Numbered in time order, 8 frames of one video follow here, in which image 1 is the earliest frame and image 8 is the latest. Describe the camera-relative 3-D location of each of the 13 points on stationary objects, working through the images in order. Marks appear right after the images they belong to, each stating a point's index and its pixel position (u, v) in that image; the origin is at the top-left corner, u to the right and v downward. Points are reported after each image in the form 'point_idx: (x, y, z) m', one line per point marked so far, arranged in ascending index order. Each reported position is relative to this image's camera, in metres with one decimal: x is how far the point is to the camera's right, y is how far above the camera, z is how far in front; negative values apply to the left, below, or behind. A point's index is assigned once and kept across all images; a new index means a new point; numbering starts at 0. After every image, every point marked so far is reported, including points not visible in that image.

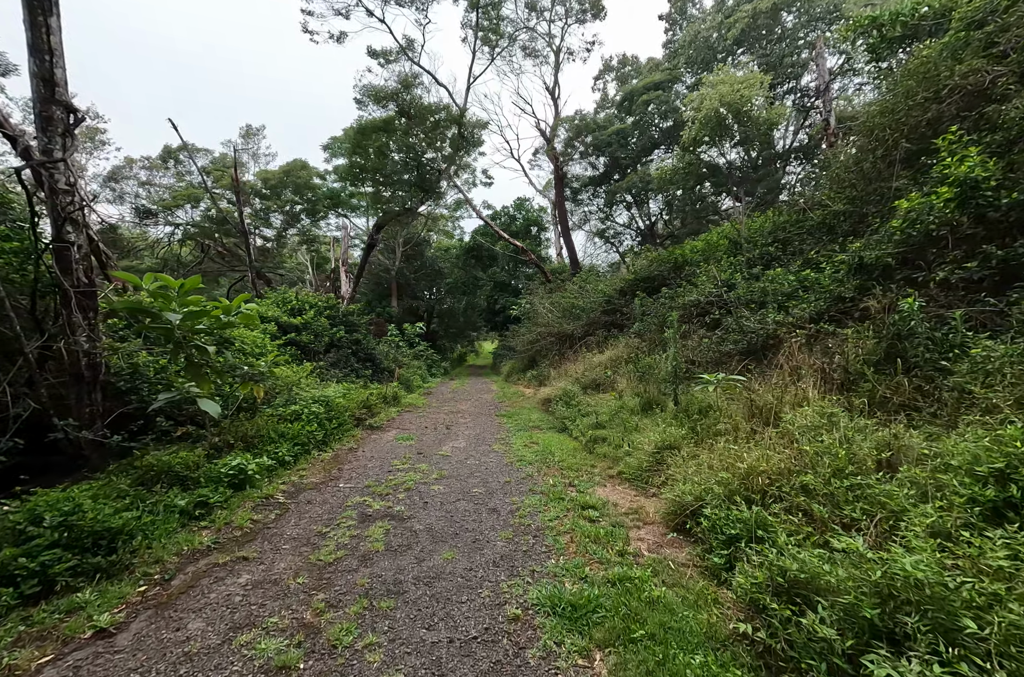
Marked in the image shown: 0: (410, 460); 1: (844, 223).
0: (-1.2, -1.5, +5.5) m
1: (+5.2, +1.8, +7.2) m
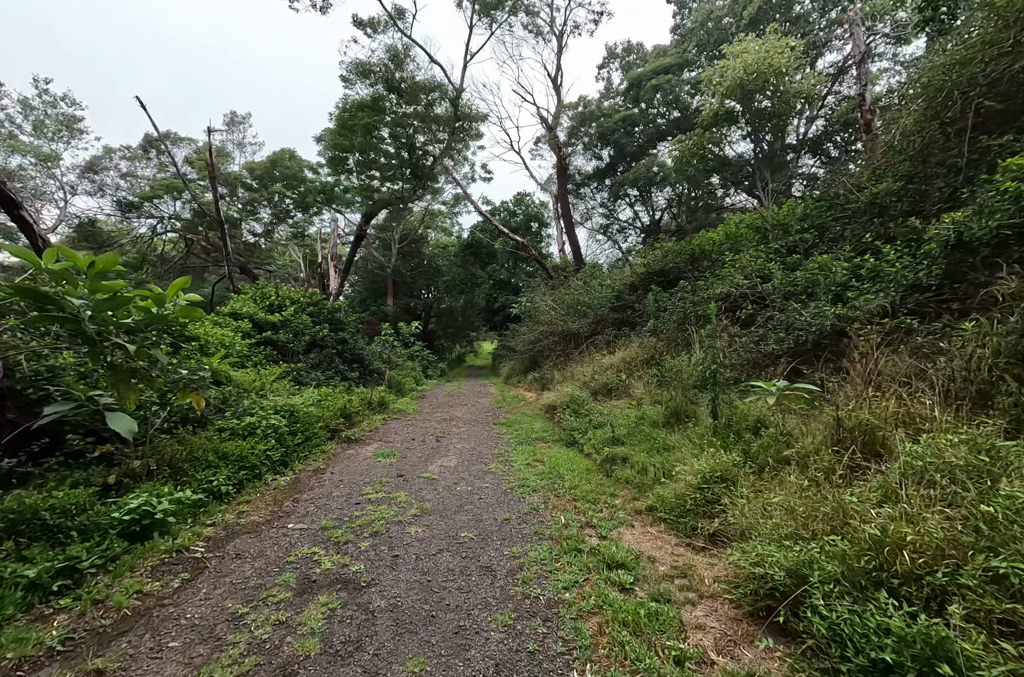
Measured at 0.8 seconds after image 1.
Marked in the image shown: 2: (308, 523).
0: (-1.2, -1.4, +4.5) m
1: (+5.2, +1.8, +6.1) m
2: (-1.6, -1.4, +3.5) m
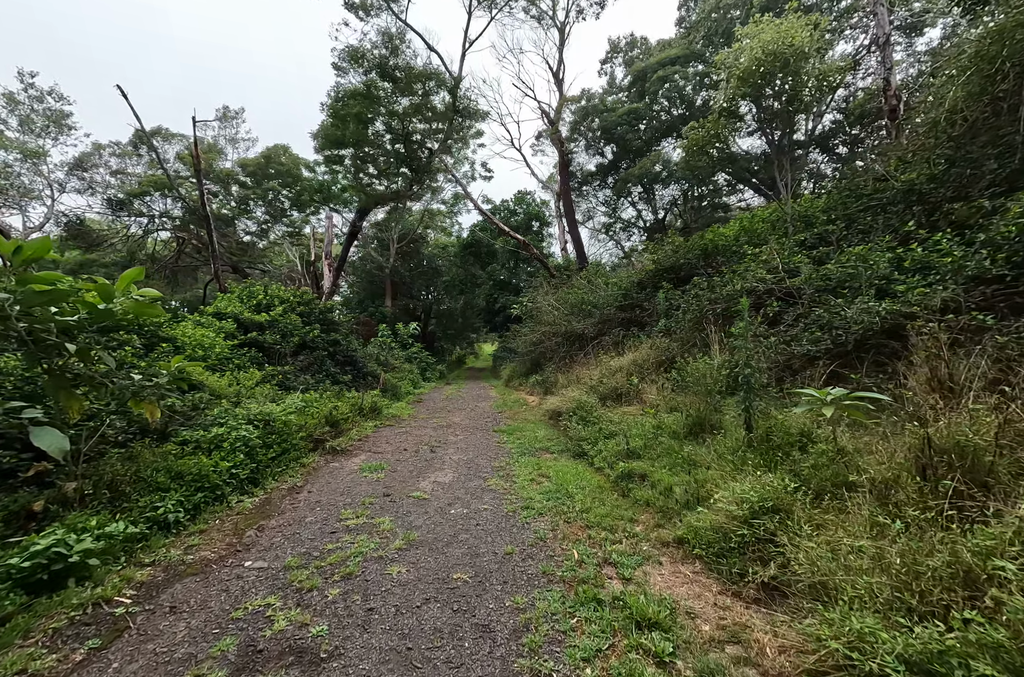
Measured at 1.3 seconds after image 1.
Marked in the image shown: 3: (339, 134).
0: (-1.2, -1.4, +3.9) m
1: (+5.3, +1.8, +5.6) m
2: (-1.5, -1.4, +2.9) m
3: (-4.2, +5.0, +11.1) m
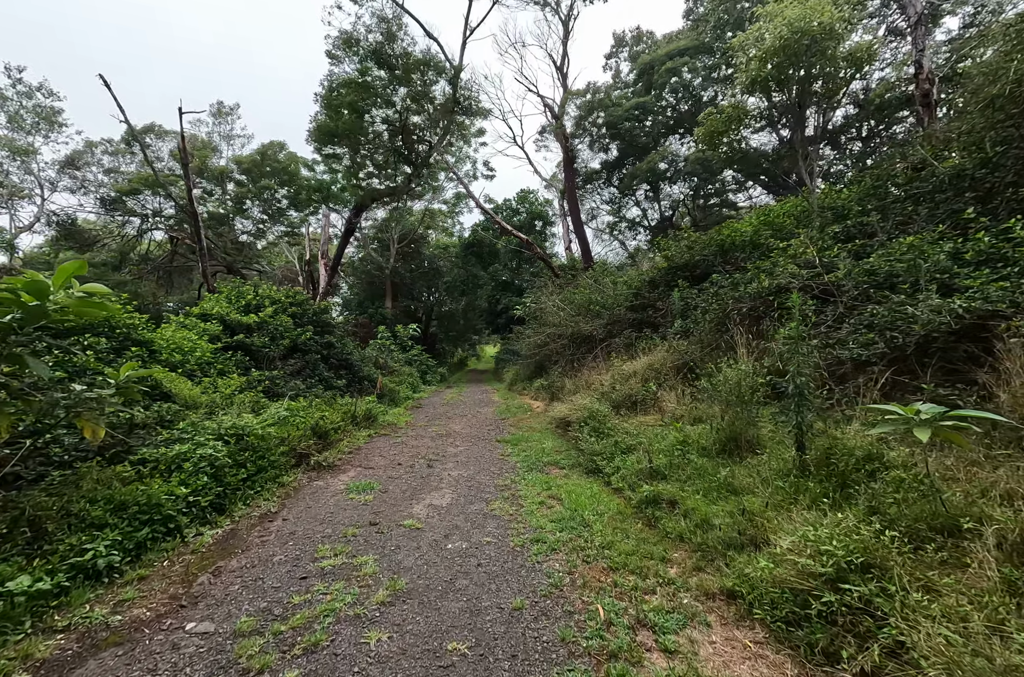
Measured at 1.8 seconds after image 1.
0: (-1.1, -1.5, +3.3) m
1: (+5.3, +1.8, +5.0) m
2: (-1.5, -1.4, +2.3) m
3: (-4.2, +5.0, +10.5) m
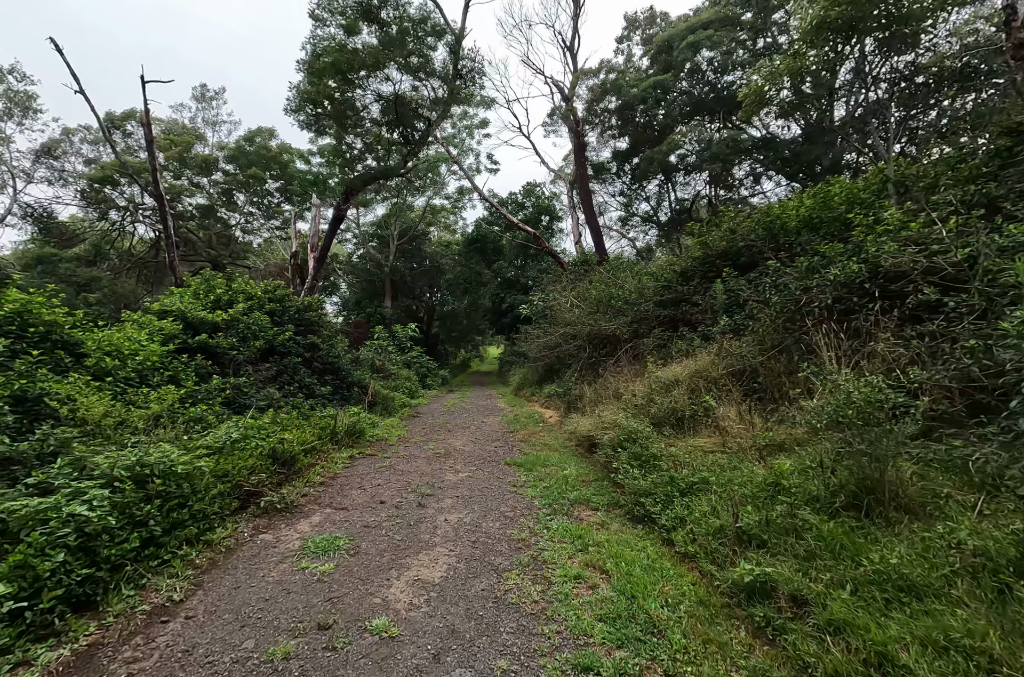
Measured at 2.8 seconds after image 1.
0: (-1.0, -1.5, +2.0) m
1: (+5.5, +1.8, +3.7) m
2: (-1.3, -1.4, +1.0) m
3: (-4.0, +4.9, +9.3) m
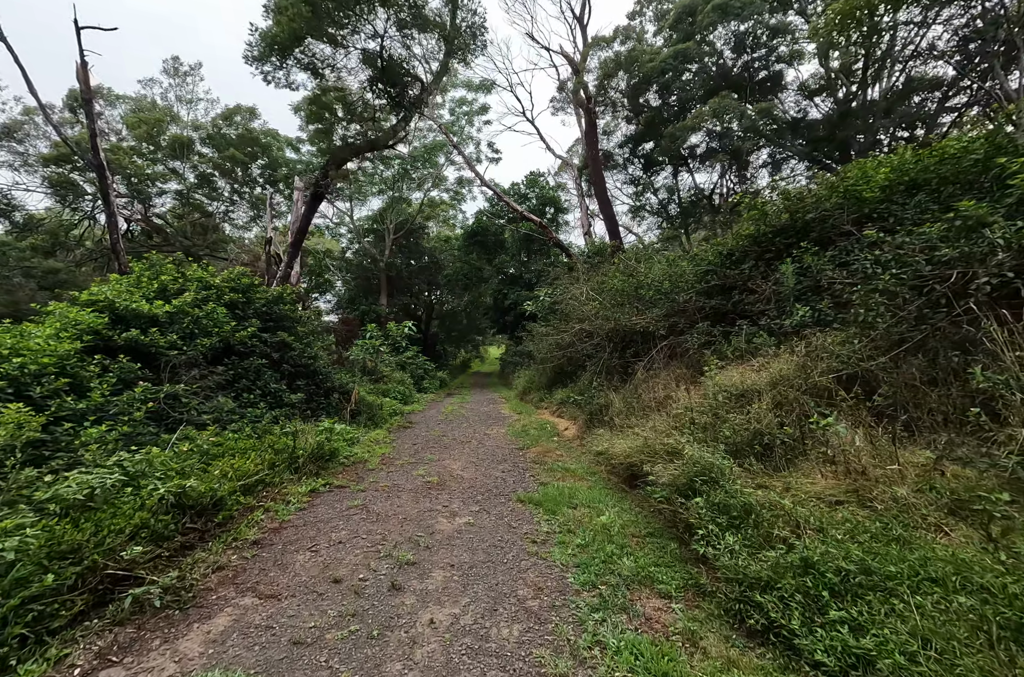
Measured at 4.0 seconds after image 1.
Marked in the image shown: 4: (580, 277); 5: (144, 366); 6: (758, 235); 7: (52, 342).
0: (-0.9, -1.4, +0.5) m
1: (+5.6, +1.9, +2.2) m
2: (-1.2, -1.4, -0.5) m
3: (-3.9, +5.0, +7.8) m
4: (+1.9, +1.7, +12.5) m
5: (-4.5, -0.3, +5.6) m
6: (+3.4, +1.4, +6.3) m
7: (-4.8, 0.0, +4.7) m
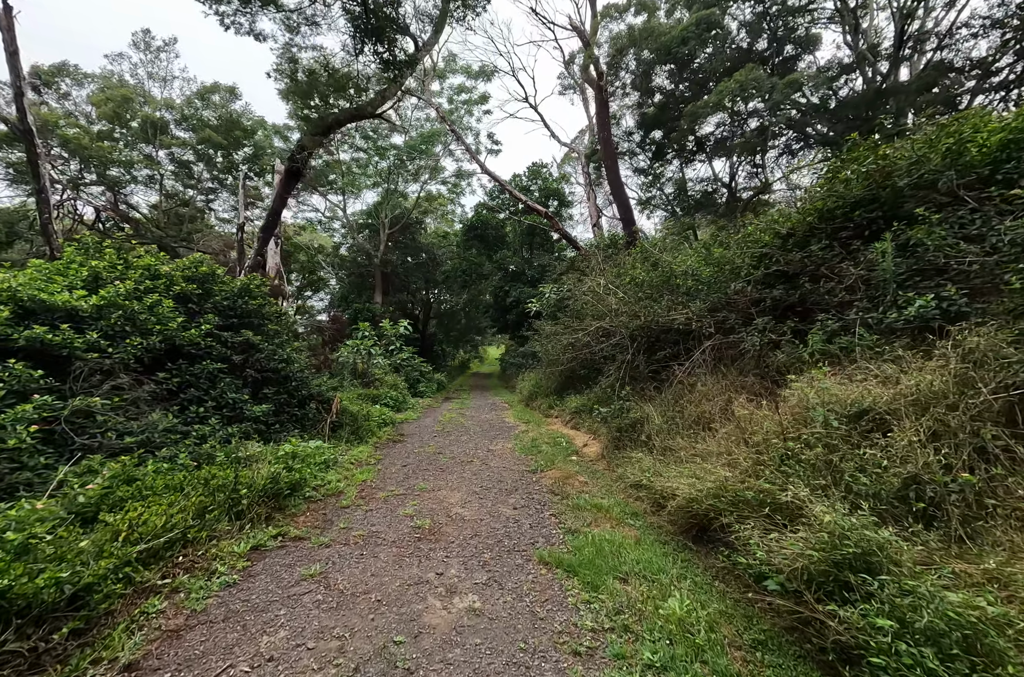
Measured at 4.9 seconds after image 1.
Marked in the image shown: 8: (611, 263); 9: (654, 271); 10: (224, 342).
0: (-0.7, -1.4, -0.7) m
1: (+5.8, +1.9, +0.9) m
2: (-1.1, -1.4, -1.7) m
3: (-3.7, +5.0, +6.5) m
4: (+2.0, +1.7, +11.2) m
5: (-4.4, -0.3, +4.3) m
6: (+3.5, +1.4, +5.0) m
7: (-4.6, 0.0, +3.4) m
8: (+2.4, +1.8, +10.9) m
9: (+2.4, +1.1, +7.5) m
10: (-3.9, 0.0, +6.3) m
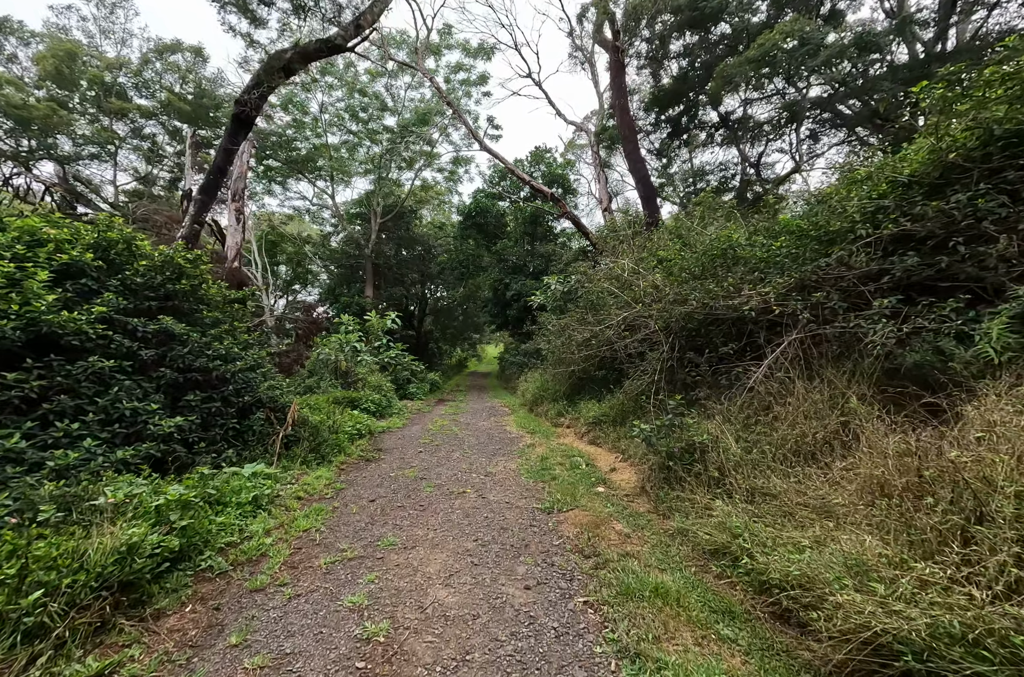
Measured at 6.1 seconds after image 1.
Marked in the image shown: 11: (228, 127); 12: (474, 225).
0: (-0.6, -1.3, -2.3) m
1: (+5.9, +1.9, -0.6) m
2: (-1.0, -1.3, -3.3) m
3: (-3.6, +5.1, +4.9) m
4: (+2.1, +1.8, +9.6) m
5: (-4.3, -0.2, +2.7) m
6: (+3.6, +1.5, +3.4) m
7: (-4.5, +0.1, +1.8) m
8: (+2.5, +1.9, +9.3) m
9: (+2.5, +1.2, +5.9) m
10: (-3.9, +0.1, +4.6) m
11: (-4.0, +2.9, +6.6) m
12: (-1.5, +4.9, +19.6) m
